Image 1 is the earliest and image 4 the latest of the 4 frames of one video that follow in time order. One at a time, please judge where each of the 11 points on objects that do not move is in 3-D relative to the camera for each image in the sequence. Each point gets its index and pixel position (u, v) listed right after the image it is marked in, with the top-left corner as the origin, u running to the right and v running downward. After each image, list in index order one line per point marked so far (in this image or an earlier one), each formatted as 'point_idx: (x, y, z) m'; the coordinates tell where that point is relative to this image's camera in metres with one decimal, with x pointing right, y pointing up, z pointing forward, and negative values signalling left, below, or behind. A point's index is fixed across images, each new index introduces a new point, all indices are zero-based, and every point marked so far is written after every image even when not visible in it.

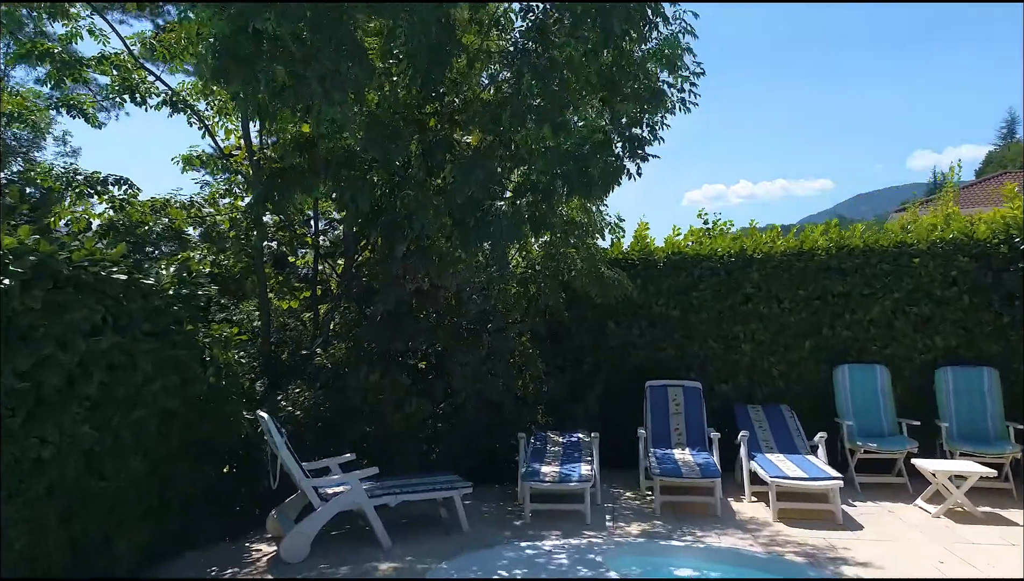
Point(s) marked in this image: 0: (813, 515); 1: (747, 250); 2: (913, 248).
0: (+2.6, -1.9, +6.1) m
1: (+2.5, +0.4, +7.7) m
2: (+4.1, +0.4, +7.4) m
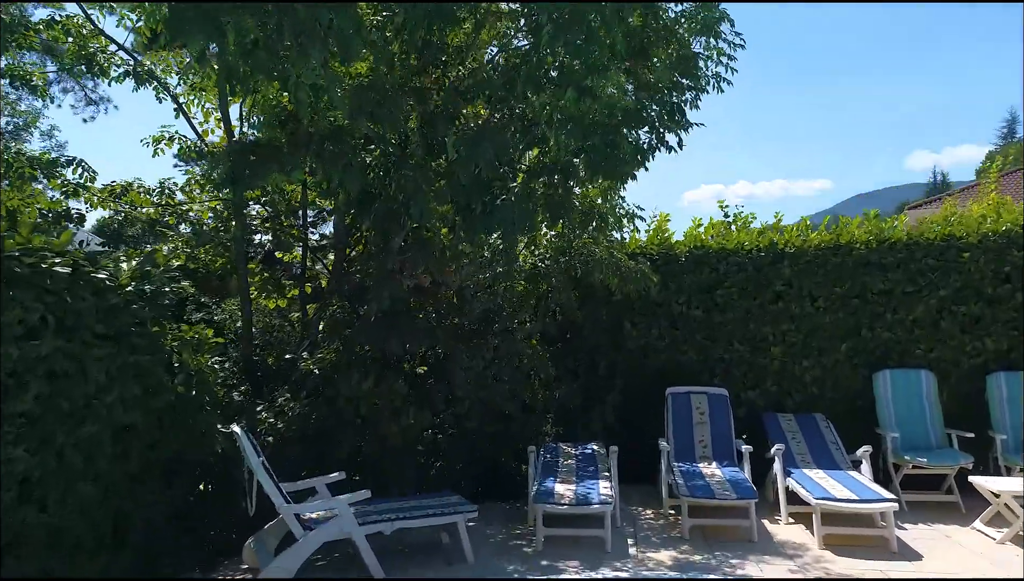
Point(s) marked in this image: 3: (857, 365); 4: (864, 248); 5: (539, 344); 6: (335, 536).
0: (+2.6, -1.9, +5.4) m
1: (+2.6, +0.5, +7.0) m
2: (+4.2, +0.5, +6.7) m
3: (+3.4, -0.7, +6.9) m
4: (+3.4, +0.4, +6.8) m
5: (+0.3, -0.5, +7.1) m
6: (-1.1, -1.5, +4.5) m
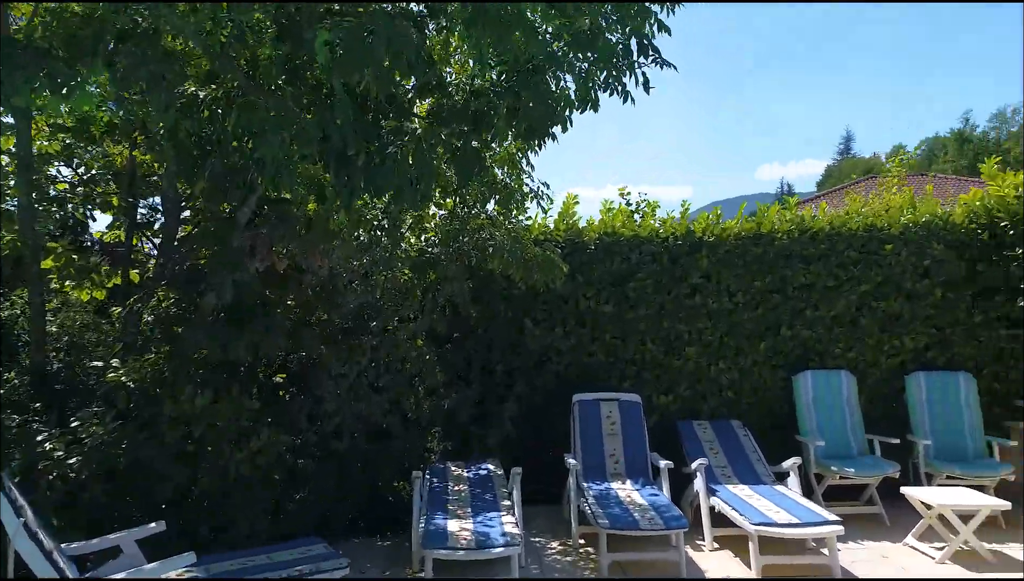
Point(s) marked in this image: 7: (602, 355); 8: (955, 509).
0: (+1.9, -1.8, +4.7) m
1: (+1.6, +0.5, +6.3) m
2: (+3.3, +0.5, +6.3) m
3: (+2.3, -0.7, +6.4) m
4: (+2.4, +0.5, +6.3) m
5: (-0.7, -0.5, +5.9) m
6: (-1.6, -1.5, +3.1) m
7: (+0.8, -0.6, +6.3) m
8: (+3.0, -1.5, +4.9) m
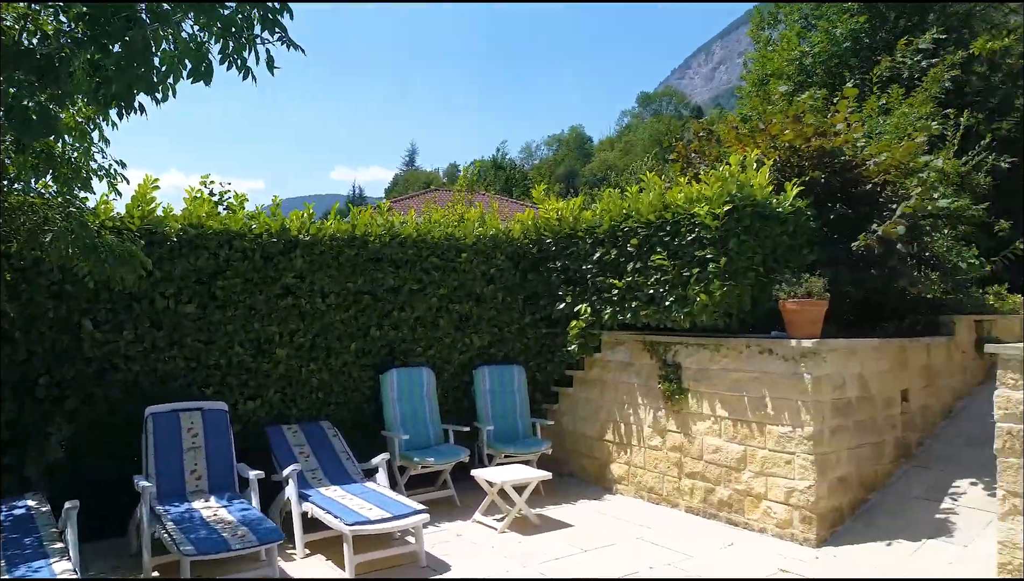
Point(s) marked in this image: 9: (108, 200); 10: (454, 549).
0: (-0.9, -1.9, +5.0) m
1: (-1.9, +0.5, +6.1) m
2: (-0.5, +0.5, +7.0) m
3: (-1.4, -0.7, +6.5) m
4: (-1.2, +0.4, +6.5) m
5: (-3.7, -0.4, +4.5) m
6: (-2.9, -1.4, +1.7) m
7: (-2.6, -0.6, +5.7) m
8: (0.0, -1.5, +5.7) m
9: (-3.0, +0.7, +5.3) m
10: (-0.4, -1.9, +5.3) m
